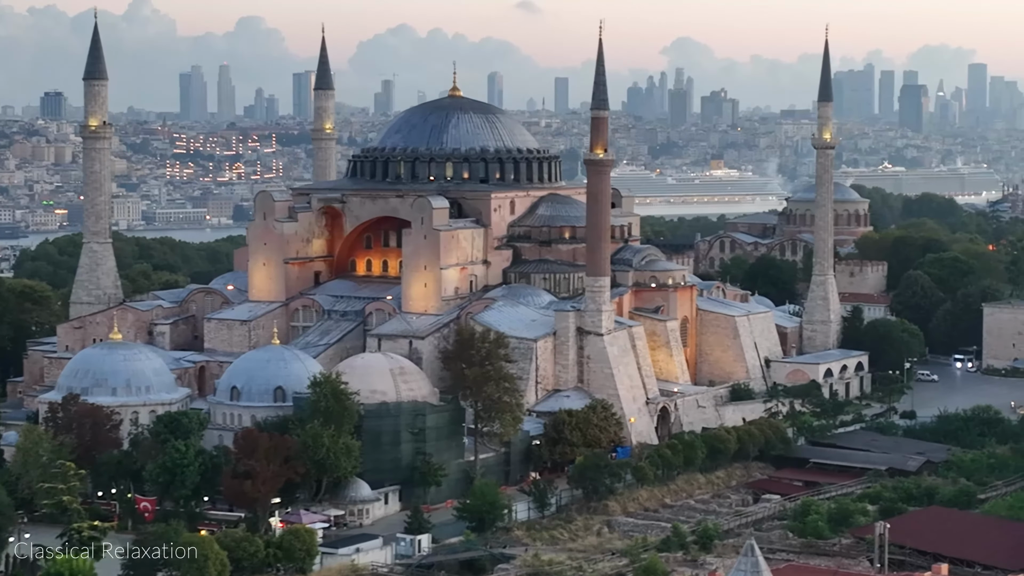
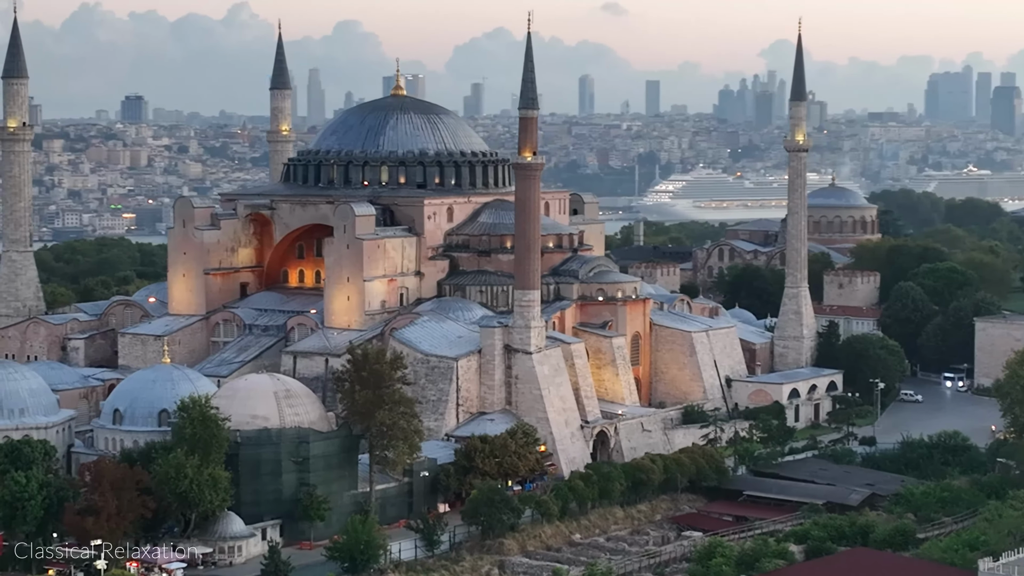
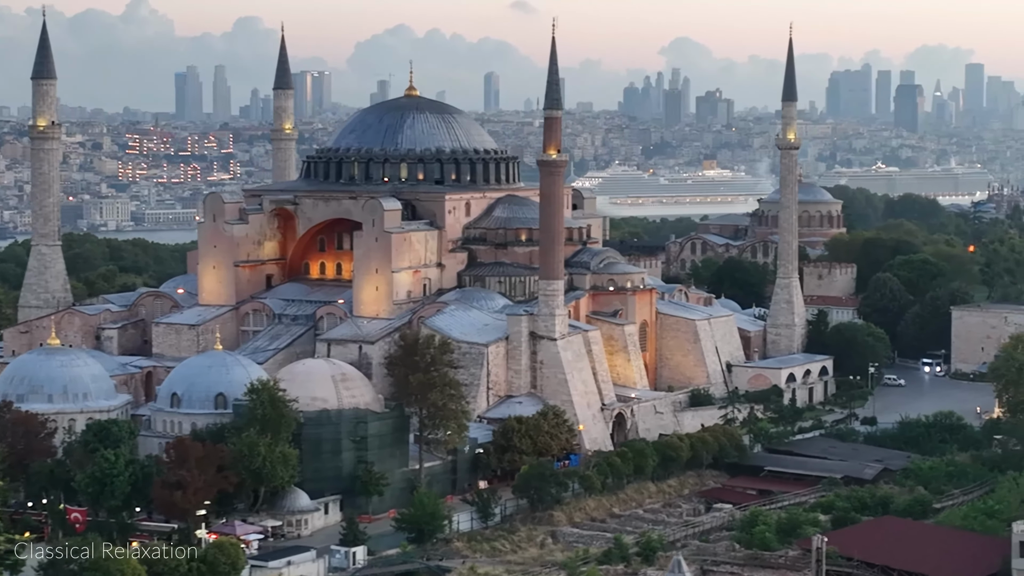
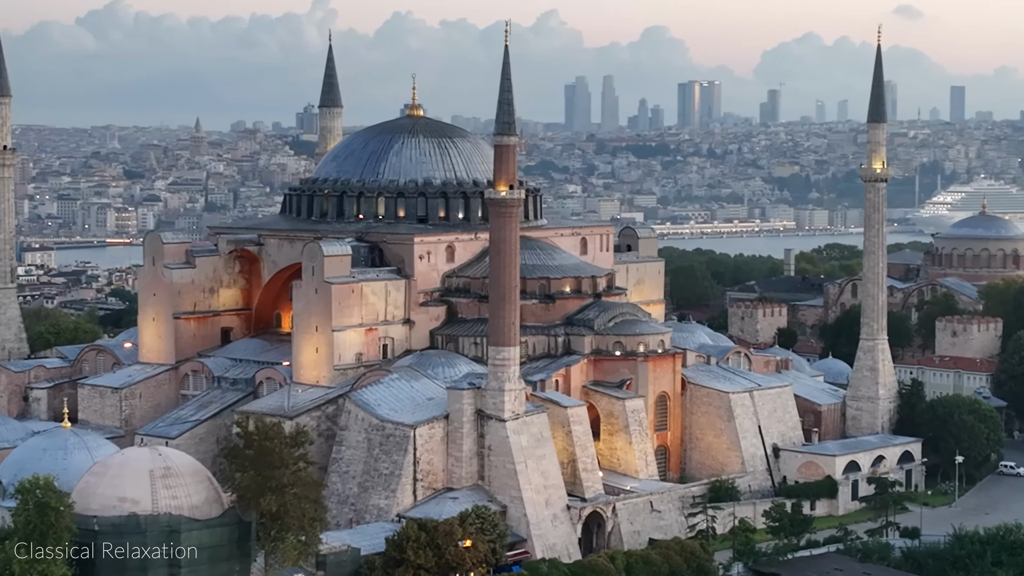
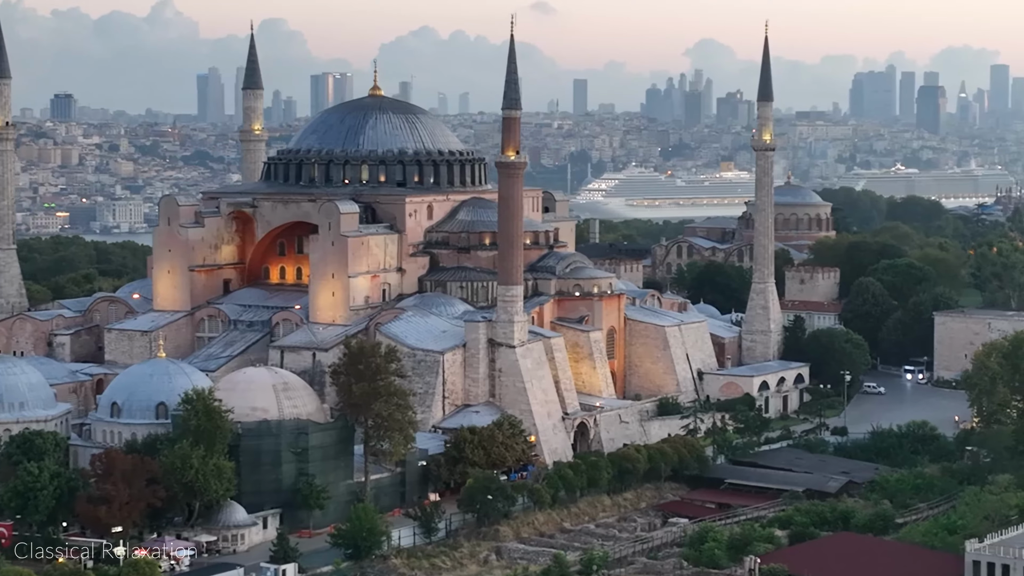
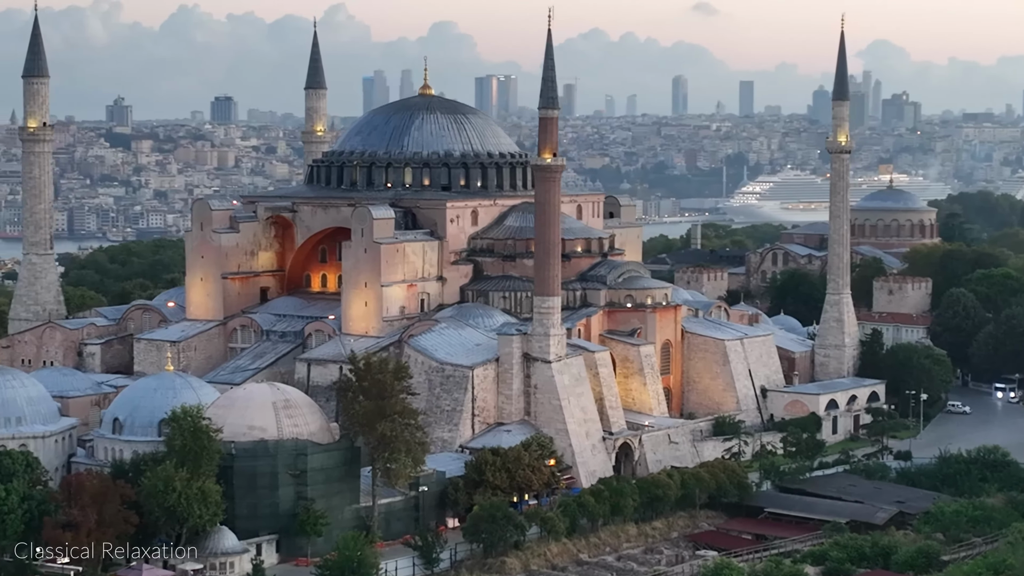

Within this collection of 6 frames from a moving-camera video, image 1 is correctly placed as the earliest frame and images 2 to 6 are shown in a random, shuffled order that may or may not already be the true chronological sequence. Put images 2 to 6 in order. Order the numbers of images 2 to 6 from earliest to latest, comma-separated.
3, 5, 2, 6, 4
